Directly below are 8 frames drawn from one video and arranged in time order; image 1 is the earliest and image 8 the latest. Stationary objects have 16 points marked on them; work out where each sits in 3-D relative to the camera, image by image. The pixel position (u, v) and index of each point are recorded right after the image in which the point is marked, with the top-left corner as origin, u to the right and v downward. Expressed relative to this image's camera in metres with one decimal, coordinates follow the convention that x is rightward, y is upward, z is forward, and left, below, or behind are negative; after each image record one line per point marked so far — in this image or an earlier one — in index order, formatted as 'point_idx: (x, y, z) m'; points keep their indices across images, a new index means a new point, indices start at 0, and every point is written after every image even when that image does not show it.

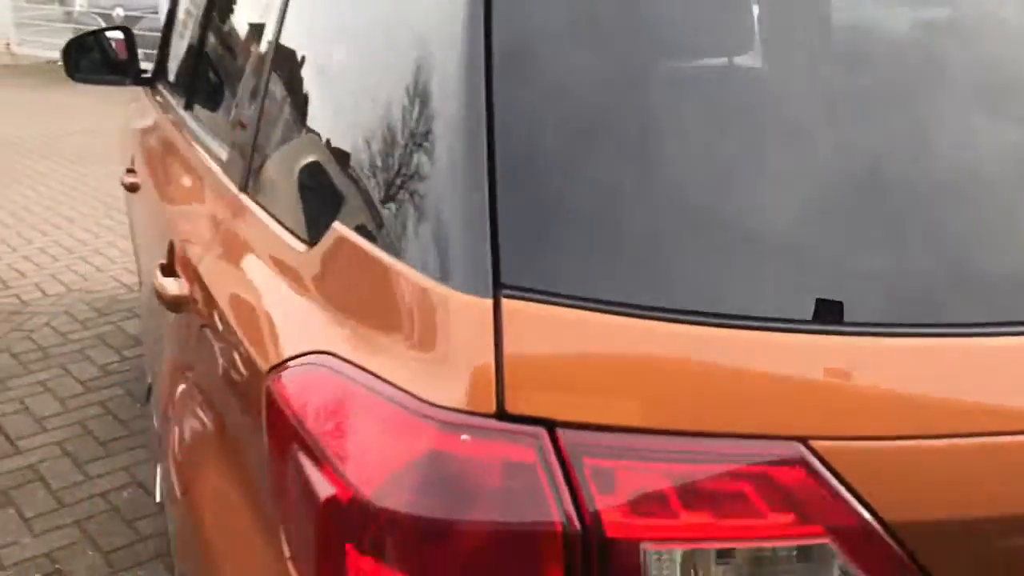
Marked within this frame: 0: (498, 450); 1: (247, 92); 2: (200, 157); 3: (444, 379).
0: (0.0, -0.1, +0.7) m
1: (-0.5, +0.4, +1.8) m
2: (-0.7, +0.3, +2.1) m
3: (-0.1, -0.1, +0.8) m
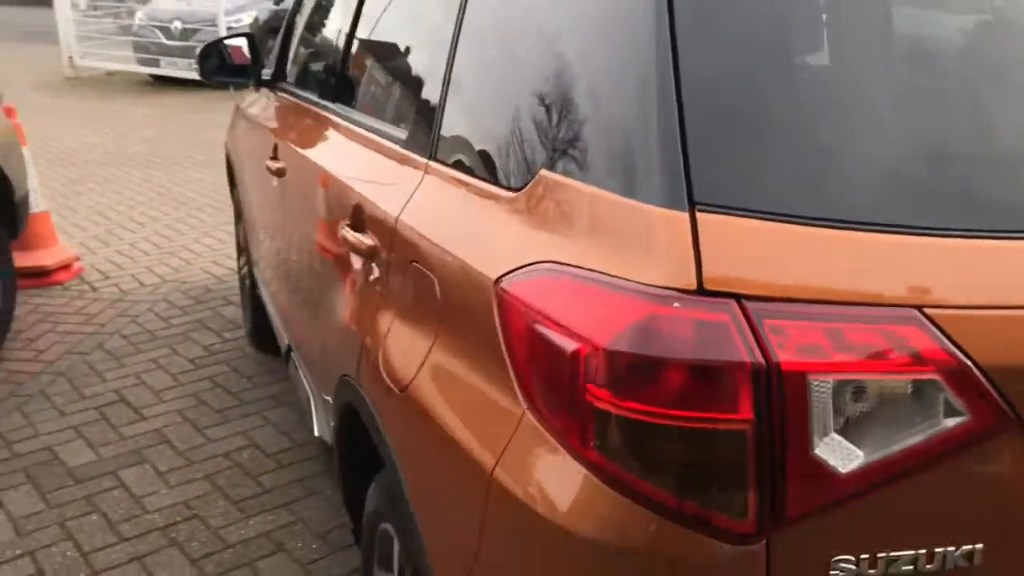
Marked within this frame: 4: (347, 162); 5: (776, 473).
0: (+0.2, 0.0, +1.1) m
1: (-0.2, +0.5, +2.2) m
2: (-0.4, +0.4, +2.4) m
3: (+0.2, 0.0, +1.1) m
4: (-0.4, +0.3, +2.3) m
5: (+0.3, -0.2, +1.0) m
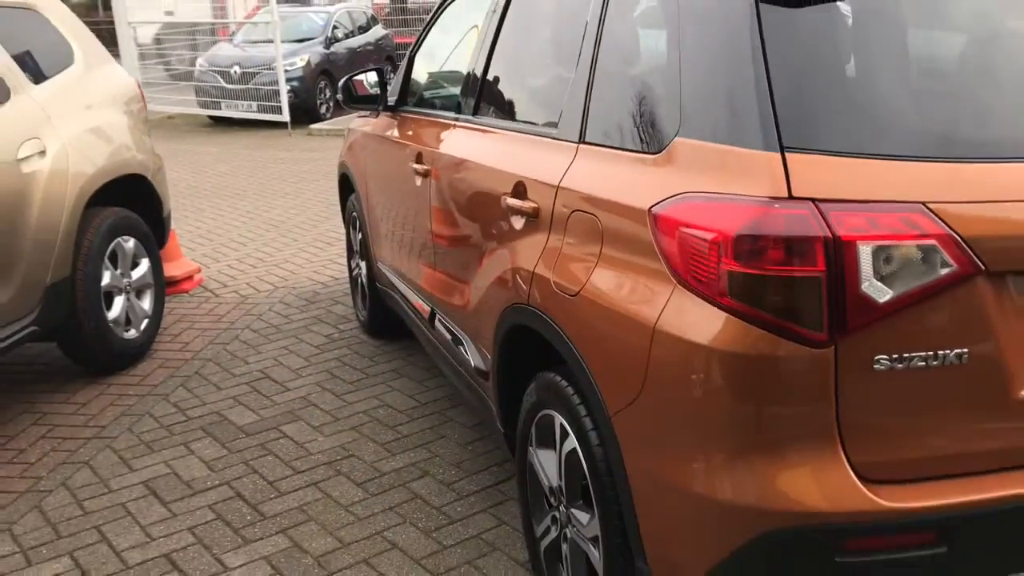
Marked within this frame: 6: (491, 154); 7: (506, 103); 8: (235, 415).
0: (+0.5, +0.1, +1.8) m
1: (+0.1, +0.6, +2.9) m
2: (-0.1, +0.5, +3.1) m
3: (+0.5, +0.2, +1.8) m
4: (-0.1, +0.4, +3.0) m
5: (+0.6, 0.0, +1.7) m
6: (-0.1, +0.5, +3.1) m
7: (0.0, +0.7, +3.2) m
8: (-1.2, -0.6, +4.3) m
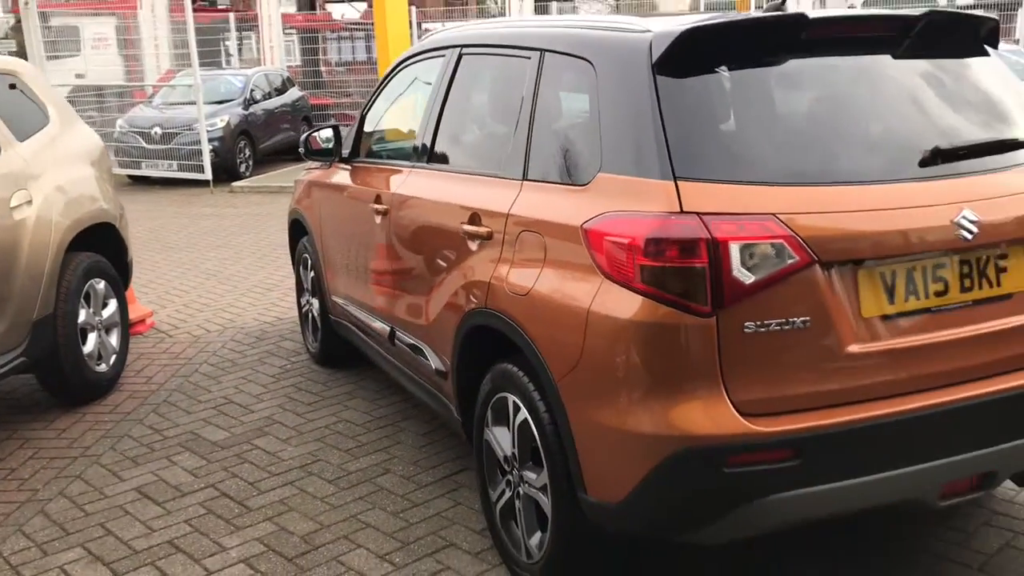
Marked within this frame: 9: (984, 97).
0: (+0.5, +0.2, +2.5) m
1: (-0.1, +0.6, +3.6) m
2: (-0.3, +0.5, +3.8) m
3: (+0.4, +0.2, +2.6) m
4: (-0.3, +0.4, +3.7) m
5: (+0.5, 0.0, +2.4) m
6: (-0.3, +0.4, +3.8) m
7: (-0.3, +0.6, +3.9) m
8: (-1.5, -0.7, +4.8) m
9: (+1.5, +0.6, +3.1) m
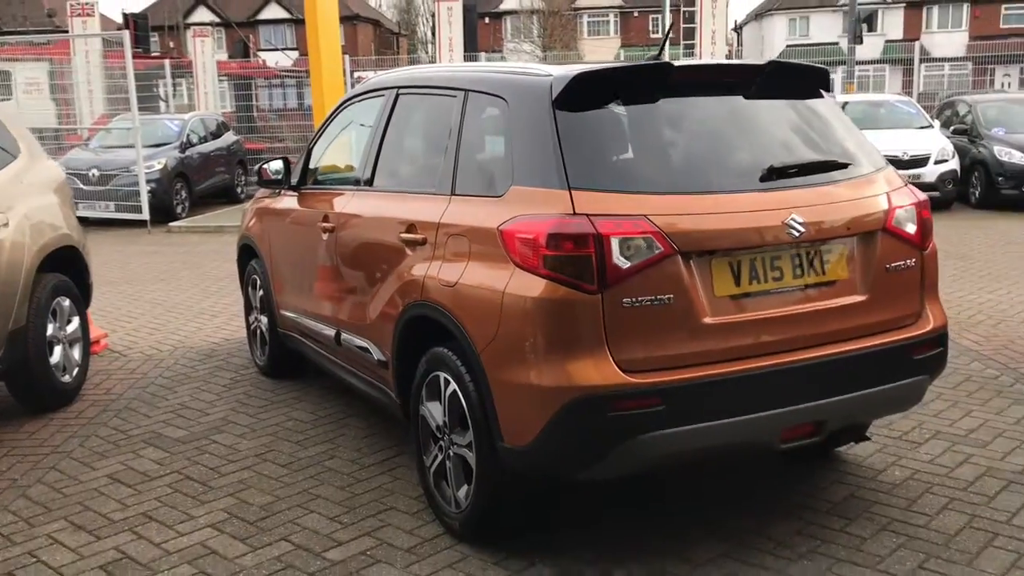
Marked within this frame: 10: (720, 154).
0: (+0.2, +0.2, +3.2) m
1: (-0.4, +0.6, +4.3) m
2: (-0.6, +0.4, +4.5) m
3: (+0.2, +0.3, +3.3) m
4: (-0.6, +0.4, +4.4) m
5: (+0.3, +0.1, +3.1) m
6: (-0.6, +0.4, +4.4) m
7: (-0.6, +0.6, +4.6) m
8: (-1.9, -0.8, +5.3) m
9: (+1.2, +0.6, +3.9) m
10: (+0.8, +0.5, +3.5) m
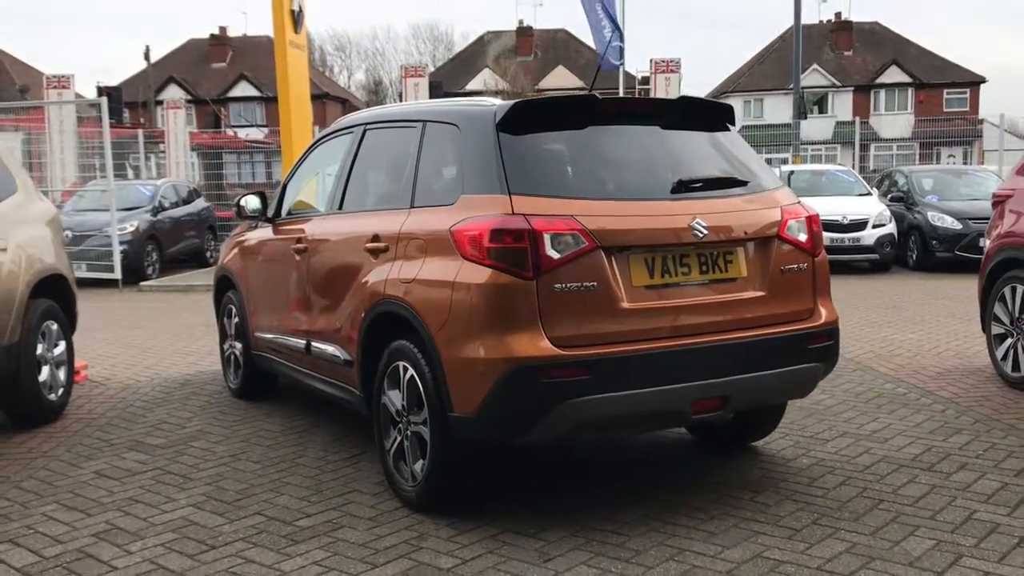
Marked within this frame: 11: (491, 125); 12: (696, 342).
0: (0.0, +0.3, +3.8) m
1: (-0.7, +0.5, +4.9) m
2: (-0.8, +0.4, +5.1) m
3: (-0.1, +0.3, +3.9) m
4: (-0.8, +0.3, +4.9) m
5: (+0.1, +0.1, +3.7) m
6: (-0.9, +0.3, +5.0) m
7: (-0.8, +0.5, +5.2) m
8: (-2.2, -0.9, +5.7) m
9: (+1.0, +0.6, +4.5) m
10: (+0.5, +0.5, +4.1) m
11: (-0.1, +0.7, +4.2) m
12: (+0.8, -0.2, +4.0) m
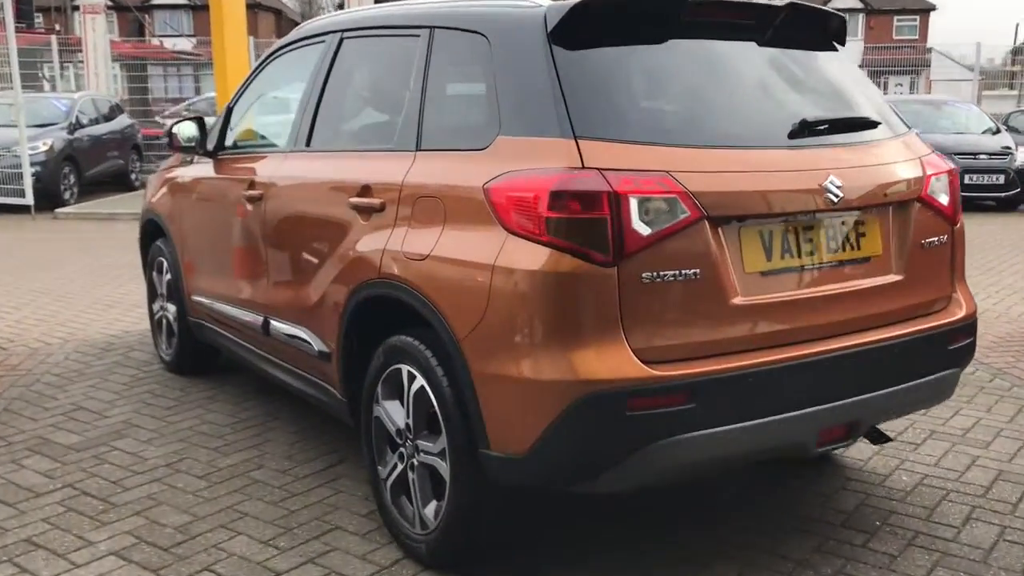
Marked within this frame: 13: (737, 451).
0: (+0.2, +0.3, +2.6) m
1: (-0.5, +0.6, +3.6) m
2: (-0.7, +0.5, +3.8) m
3: (+0.1, +0.4, +2.7) m
4: (-0.7, +0.4, +3.7) m
5: (+0.3, +0.1, +2.6) m
6: (-0.7, +0.5, +3.8) m
7: (-0.7, +0.6, +3.9) m
8: (-2.1, -0.7, +4.5) m
9: (+1.2, +0.7, +3.4) m
10: (+0.7, +0.6, +3.0) m
11: (+0.1, +0.8, +2.9) m
12: (+0.9, -0.2, +2.9) m
13: (+0.6, -0.5, +2.7) m
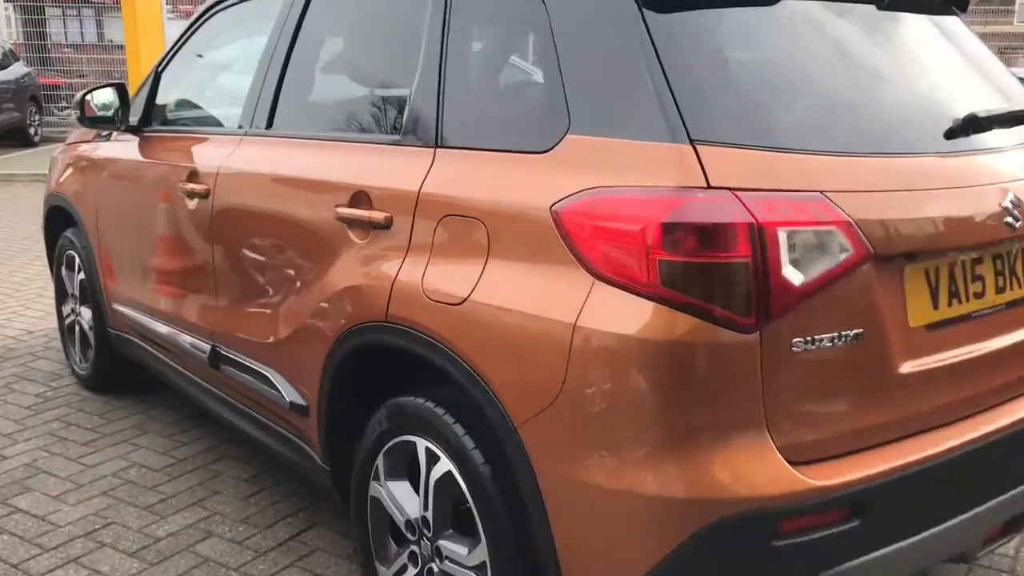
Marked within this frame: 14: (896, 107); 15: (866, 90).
0: (+0.4, +0.2, +1.8) m
1: (-0.4, +0.6, +2.7) m
2: (-0.7, +0.4, +2.9) m
3: (+0.3, +0.2, +1.9) m
4: (-0.6, +0.4, +2.8) m
5: (+0.5, 0.0, +1.8) m
6: (-0.7, +0.4, +2.9) m
7: (-0.7, +0.6, +3.0) m
8: (-2.1, -0.8, +3.5) m
9: (+1.3, +0.6, +2.6) m
10: (+0.9, +0.4, +2.2) m
11: (+0.2, +0.7, +2.1) m
12: (+1.1, -0.3, +2.1) m
13: (+0.8, -0.6, +2.0) m
14: (+0.9, +0.4, +2.2) m
15: (+0.8, +0.5, +2.2) m
